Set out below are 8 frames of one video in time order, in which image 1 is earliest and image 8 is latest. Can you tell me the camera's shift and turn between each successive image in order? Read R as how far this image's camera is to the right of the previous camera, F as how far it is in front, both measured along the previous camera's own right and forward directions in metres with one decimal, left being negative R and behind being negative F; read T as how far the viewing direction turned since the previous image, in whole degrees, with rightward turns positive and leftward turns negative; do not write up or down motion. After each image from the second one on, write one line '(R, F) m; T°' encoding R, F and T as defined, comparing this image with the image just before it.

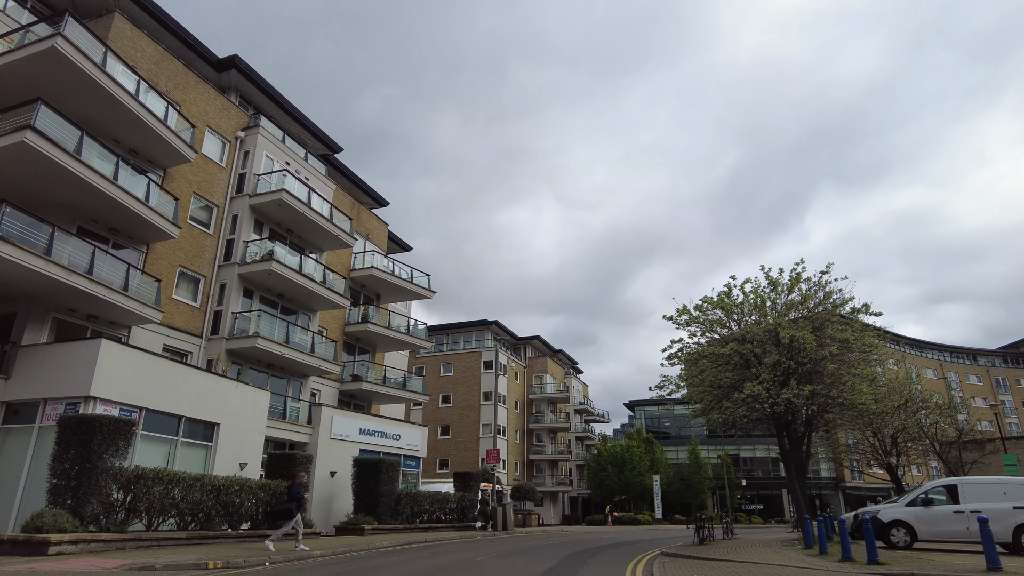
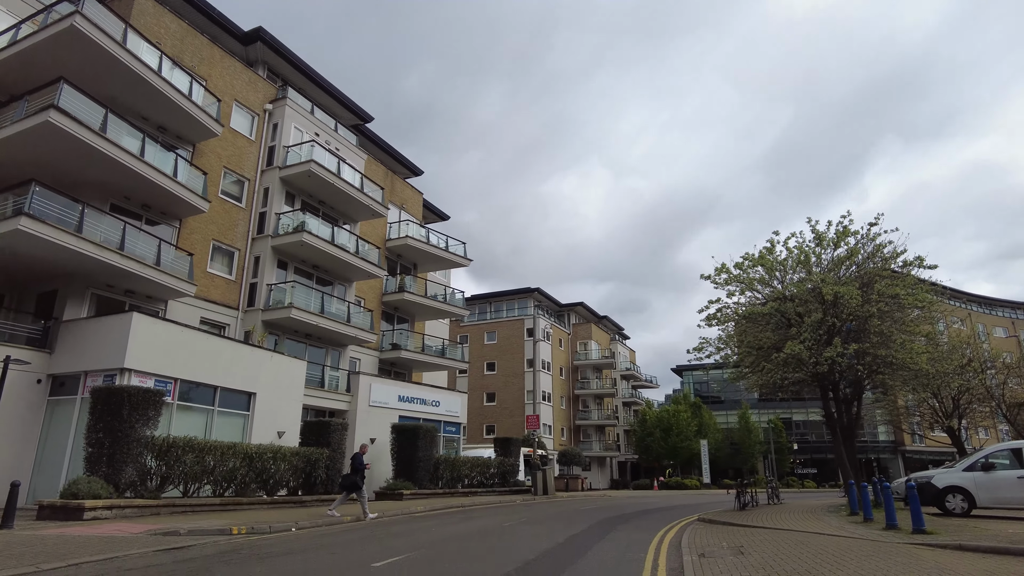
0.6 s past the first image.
(+0.6, +0.5) m; -5°
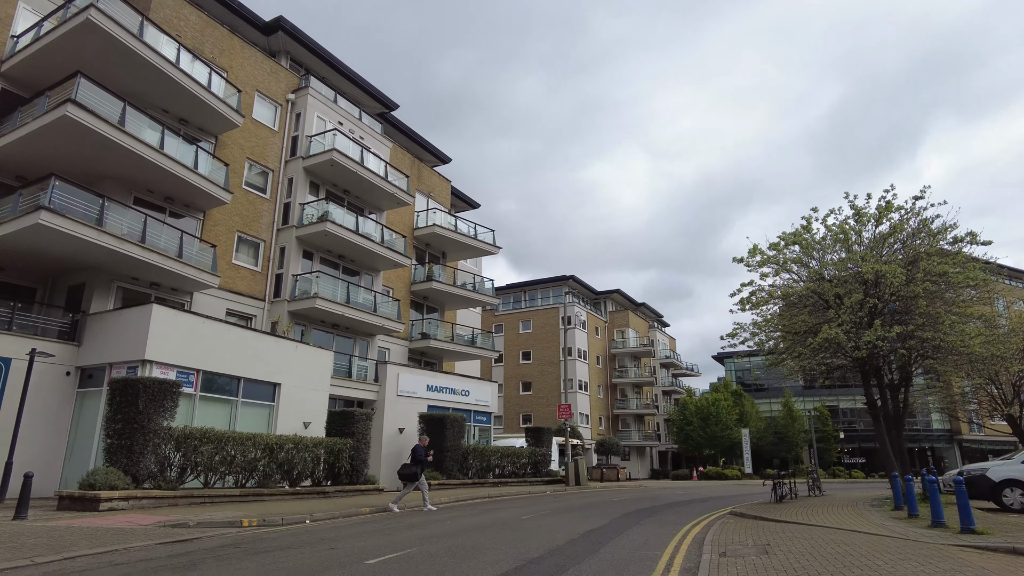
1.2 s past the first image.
(+0.5, +0.5) m; -4°
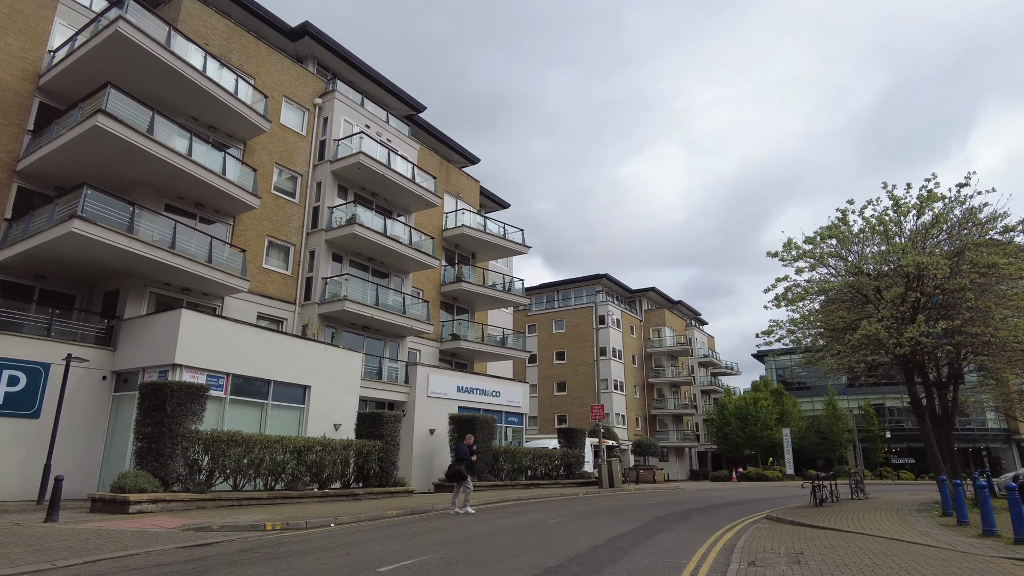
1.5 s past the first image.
(+0.3, +0.2) m; -3°
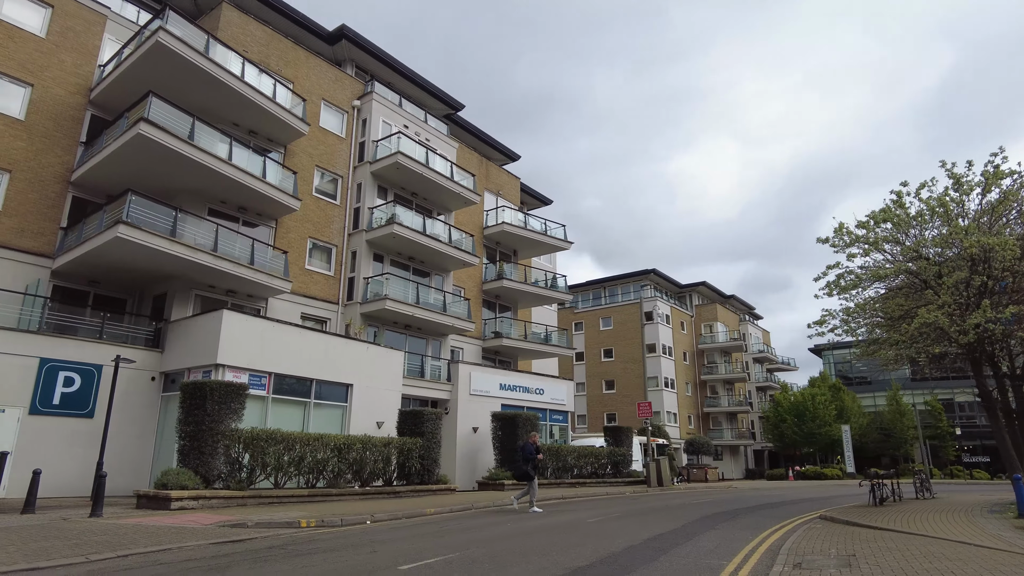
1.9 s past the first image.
(+0.3, +0.3) m; -4°
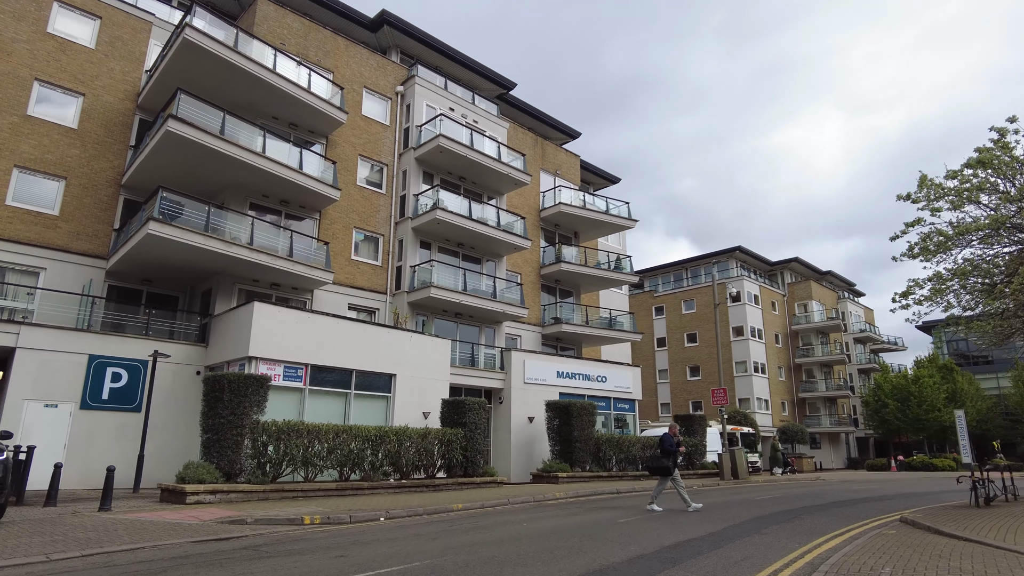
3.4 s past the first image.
(+1.4, +1.1) m; -8°
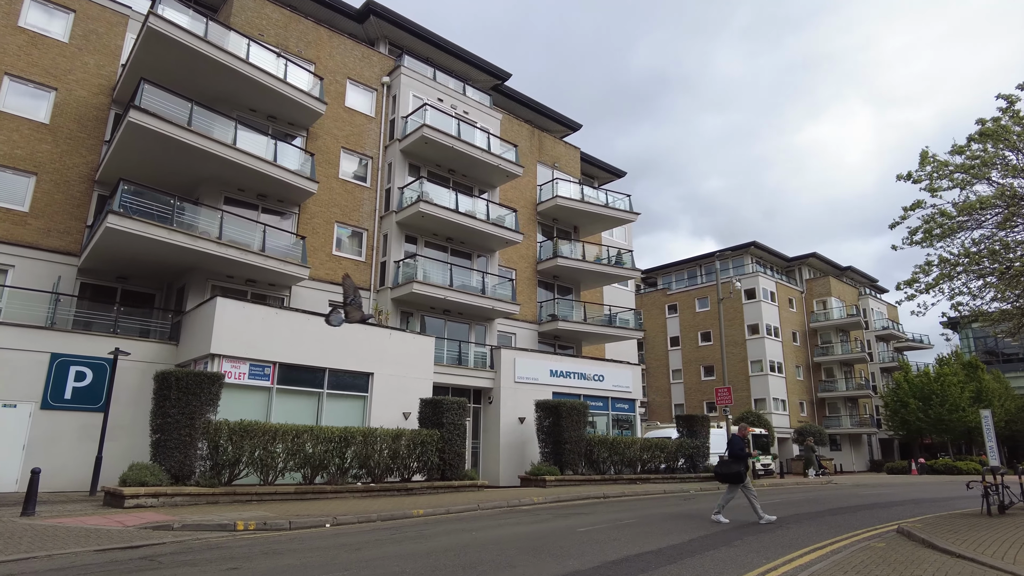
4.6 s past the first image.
(+1.2, +0.9) m; -2°
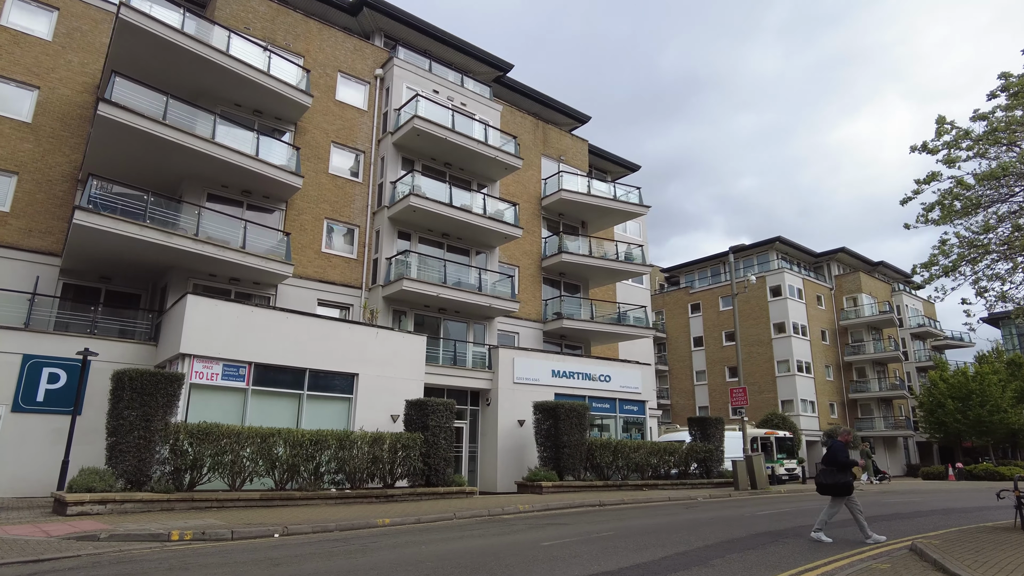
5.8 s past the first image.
(+1.1, +1.0) m; -3°
